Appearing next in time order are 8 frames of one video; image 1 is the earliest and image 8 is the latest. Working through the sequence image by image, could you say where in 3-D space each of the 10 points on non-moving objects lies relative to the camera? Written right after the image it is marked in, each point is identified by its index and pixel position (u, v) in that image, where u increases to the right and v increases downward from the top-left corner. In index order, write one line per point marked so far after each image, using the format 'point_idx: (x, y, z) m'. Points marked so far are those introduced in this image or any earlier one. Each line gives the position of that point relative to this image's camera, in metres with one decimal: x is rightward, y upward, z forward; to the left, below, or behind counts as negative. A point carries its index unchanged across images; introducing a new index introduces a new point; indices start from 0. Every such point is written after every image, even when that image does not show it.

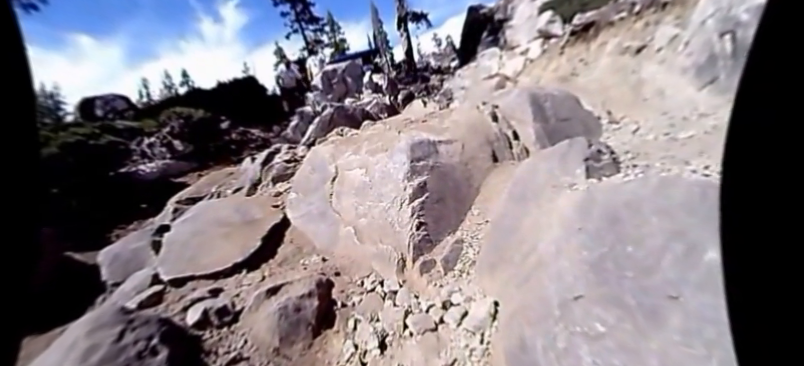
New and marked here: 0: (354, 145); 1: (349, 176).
0: (-0.7, +0.5, +3.7) m
1: (-0.7, 0.0, +3.2) m
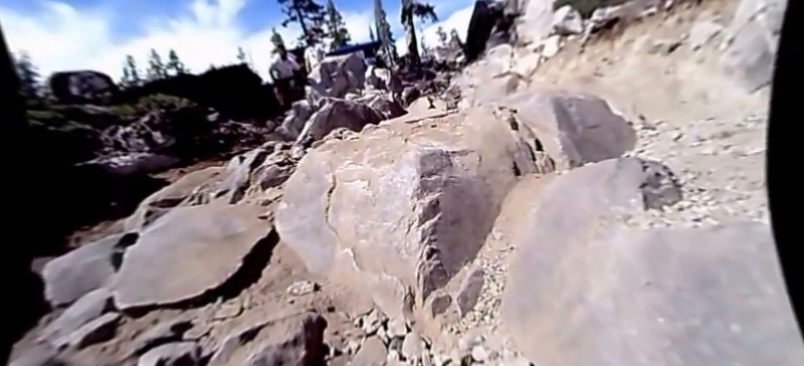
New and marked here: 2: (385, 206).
0: (-0.6, +0.4, +3.2) m
1: (-0.6, -0.1, +2.8) m
2: (-0.2, -0.2, +2.5) m
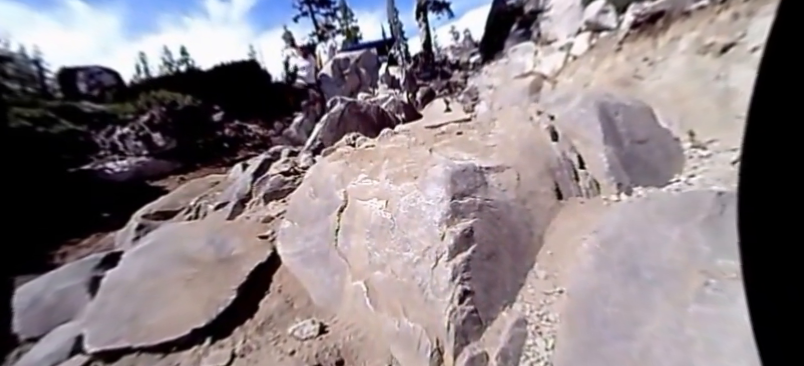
0: (-0.4, +0.2, +2.8) m
1: (-0.4, -0.3, +2.4) m
2: (0.0, -0.4, +2.1) m
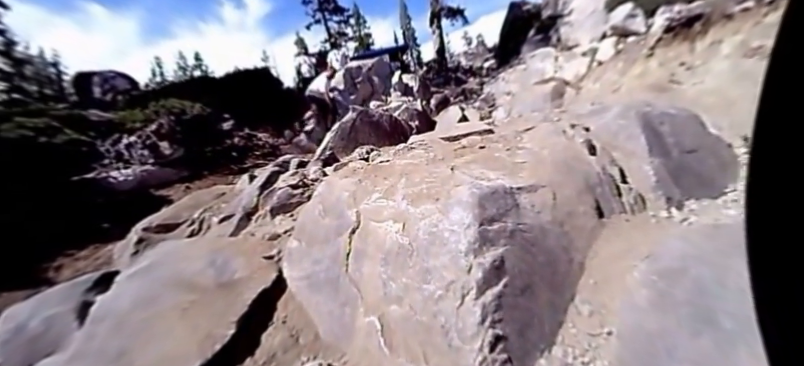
0: (-0.2, 0.0, +2.6) m
1: (-0.2, -0.4, +2.2) m
2: (+0.2, -0.6, +1.8) m
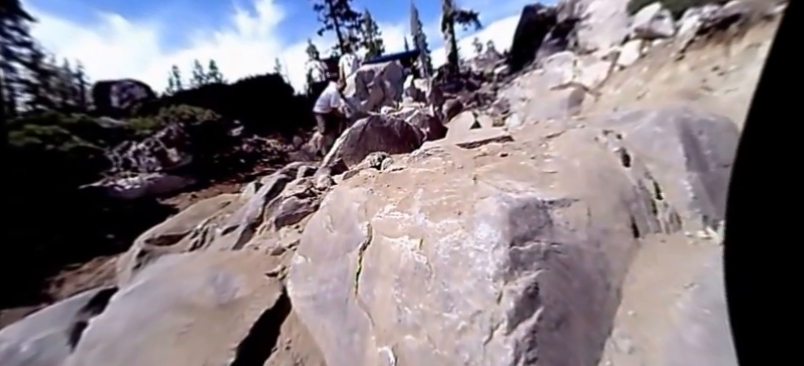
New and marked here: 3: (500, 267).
0: (0.0, -0.1, +2.4) m
1: (-0.1, -0.5, +2.0) m
2: (+0.3, -0.7, +1.6) m
3: (+0.6, -0.5, +1.5) m
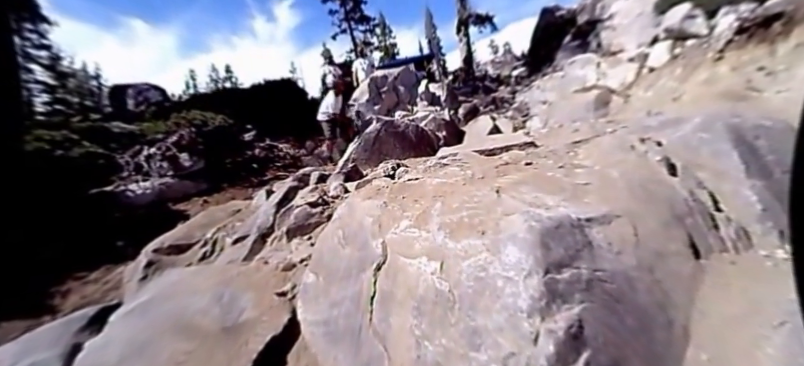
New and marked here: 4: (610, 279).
0: (+0.1, -0.2, +2.2) m
1: (0.0, -0.6, +1.8) m
2: (+0.4, -0.8, +1.4) m
3: (+0.7, -0.6, +1.3) m
4: (+1.2, -0.6, +1.5) m
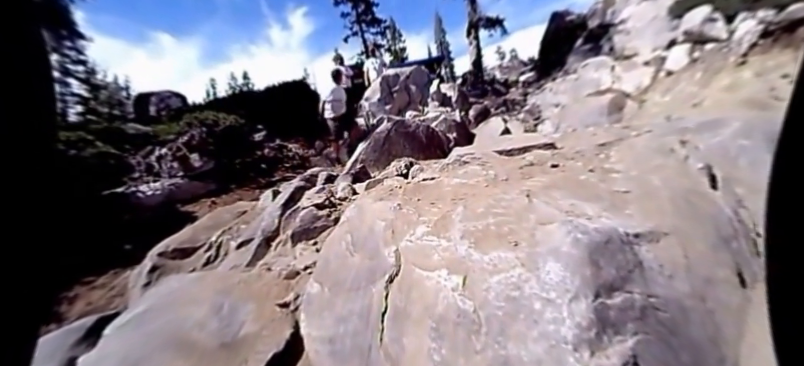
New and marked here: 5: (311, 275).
0: (+0.3, -0.2, +2.0) m
1: (+0.1, -0.7, +1.6) m
2: (+0.5, -0.8, +1.2) m
3: (+0.8, -0.7, +1.1) m
4: (+1.3, -0.6, +1.2) m
5: (-0.9, -0.9, +2.5) m
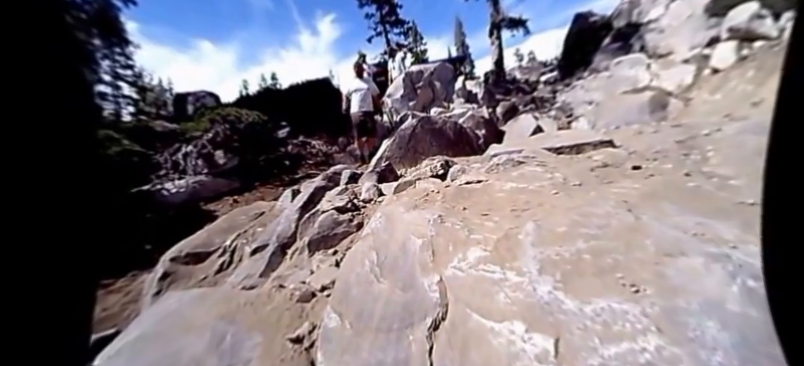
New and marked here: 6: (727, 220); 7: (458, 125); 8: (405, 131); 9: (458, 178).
0: (+0.5, -0.2, +1.5) m
1: (+0.4, -0.7, +1.1) m
2: (+0.7, -0.9, +0.7) m
3: (+1.0, -0.7, +0.5) m
4: (+1.5, -0.7, +0.6) m
5: (-0.6, -1.0, +2.2) m
6: (+1.7, -0.2, +1.2) m
7: (+1.3, +1.5, +5.6) m
8: (+0.1, +1.3, +5.6) m
9: (+0.5, +0.1, +2.5) m
